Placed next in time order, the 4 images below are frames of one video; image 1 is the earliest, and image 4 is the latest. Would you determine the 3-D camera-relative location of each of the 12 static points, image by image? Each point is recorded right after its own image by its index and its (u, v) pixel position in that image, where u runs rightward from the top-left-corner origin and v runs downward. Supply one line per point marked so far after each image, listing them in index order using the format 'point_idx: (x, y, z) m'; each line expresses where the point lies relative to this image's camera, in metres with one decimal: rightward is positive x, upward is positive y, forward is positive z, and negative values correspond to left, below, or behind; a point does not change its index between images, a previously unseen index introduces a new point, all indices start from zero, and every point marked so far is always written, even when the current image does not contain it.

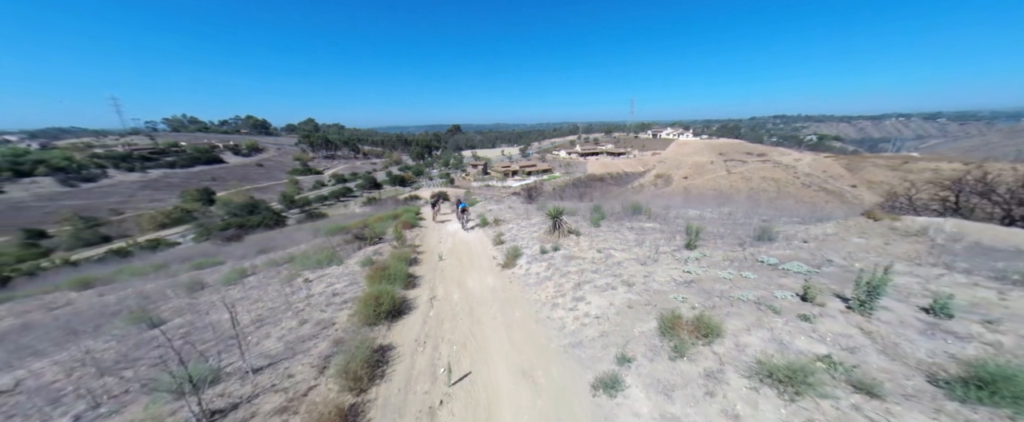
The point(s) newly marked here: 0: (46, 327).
0: (-15.8, -3.9, +9.8) m
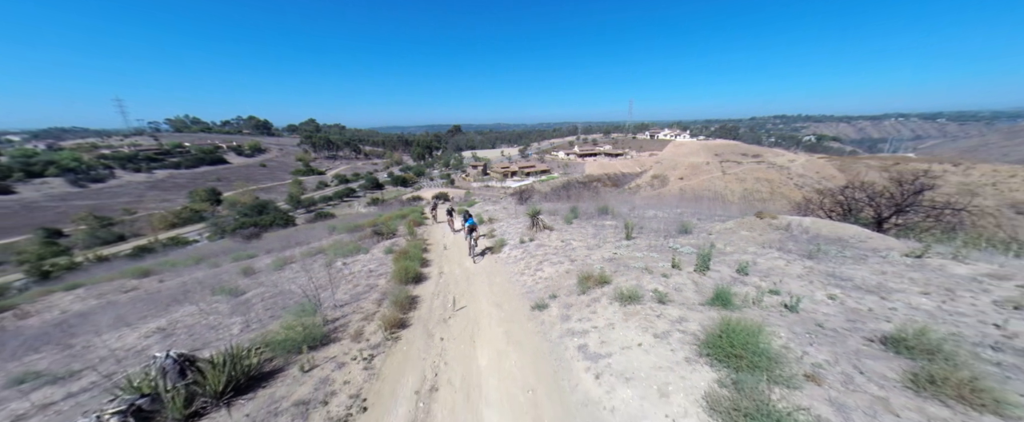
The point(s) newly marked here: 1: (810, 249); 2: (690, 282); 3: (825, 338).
0: (-16.3, -3.9, +12.7) m
1: (+7.9, -1.0, +7.9) m
2: (+3.8, -1.5, +6.6) m
3: (+4.6, -1.8, +4.3) m
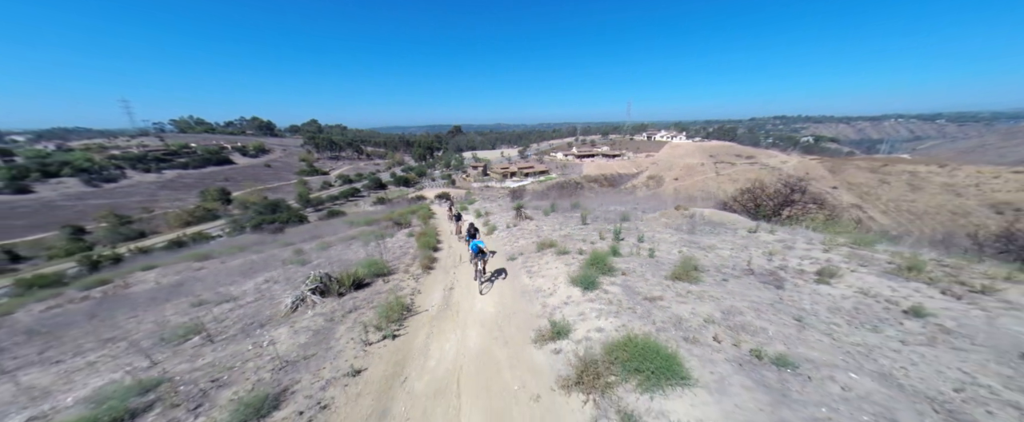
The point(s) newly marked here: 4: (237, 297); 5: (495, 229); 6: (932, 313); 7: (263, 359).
0: (-16.9, -3.6, +16.8) m
1: (+7.3, -0.7, +12.1) m
2: (+3.3, -1.2, +10.8) m
3: (+4.0, -1.5, +8.5) m
4: (-9.5, -3.0, +10.3) m
5: (-0.9, -0.9, +15.0) m
6: (+7.9, -1.9, +5.6) m
7: (-4.4, -2.6, +5.4) m
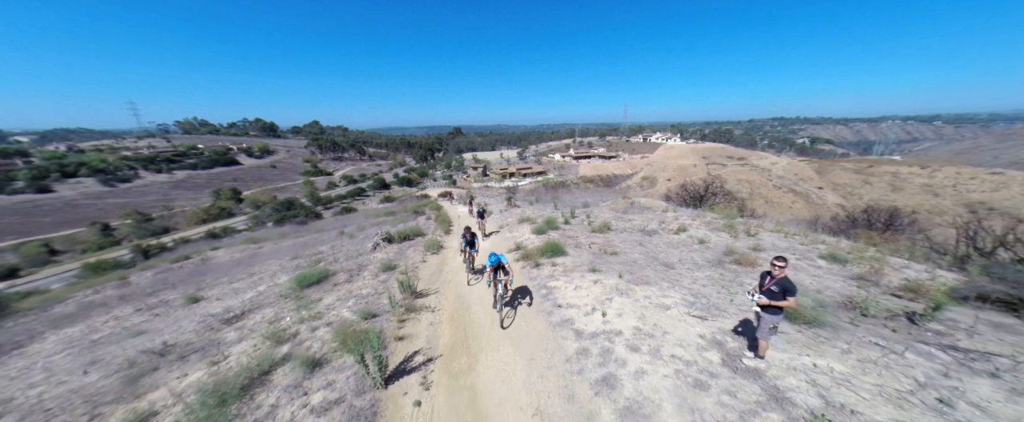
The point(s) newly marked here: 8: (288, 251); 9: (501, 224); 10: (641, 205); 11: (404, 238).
0: (-17.4, -2.9, +22.2) m
1: (+6.8, 0.0, +17.5) m
2: (+2.7, -0.4, +16.2) m
3: (+3.4, -0.7, +13.9) m
4: (-10.0, -2.2, +15.7) m
5: (-1.4, -0.1, +20.5) m
6: (+7.3, -1.1, +11.1) m
7: (-5.0, -1.8, +10.9) m
8: (-14.5, -2.6, +20.1) m
9: (-0.6, -0.8, +16.7) m
10: (+8.2, +0.3, +18.7) m
11: (-5.0, -1.3, +13.9) m
